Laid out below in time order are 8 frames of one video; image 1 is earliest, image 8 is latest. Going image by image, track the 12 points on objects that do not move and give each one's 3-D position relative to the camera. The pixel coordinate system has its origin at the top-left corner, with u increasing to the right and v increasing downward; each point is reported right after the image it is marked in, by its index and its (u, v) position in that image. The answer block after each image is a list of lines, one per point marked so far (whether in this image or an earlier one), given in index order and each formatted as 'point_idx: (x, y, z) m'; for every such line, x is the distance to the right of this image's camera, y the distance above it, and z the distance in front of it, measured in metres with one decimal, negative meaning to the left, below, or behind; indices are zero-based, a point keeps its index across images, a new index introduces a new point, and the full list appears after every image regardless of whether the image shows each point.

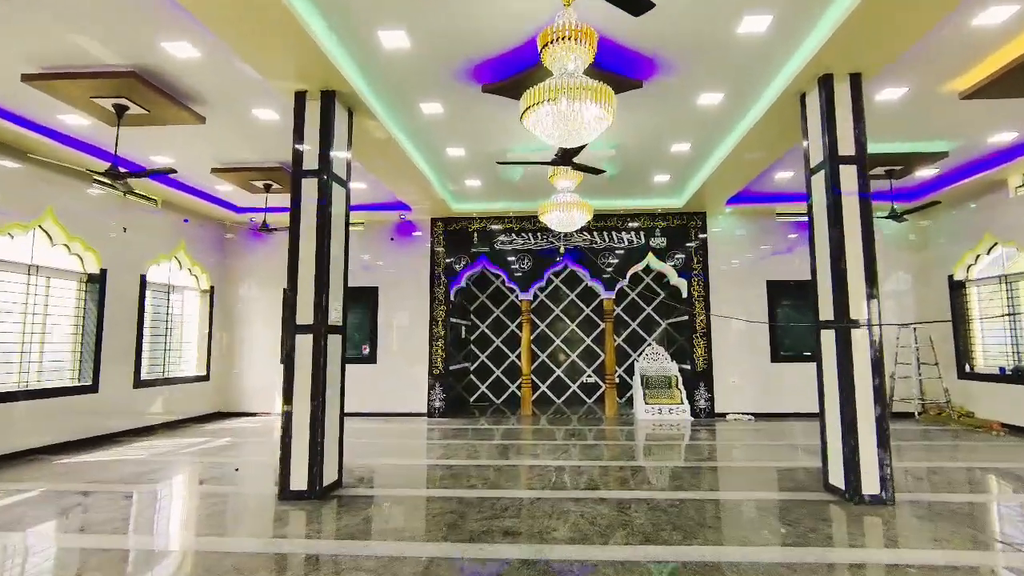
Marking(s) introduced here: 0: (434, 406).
0: (-1.0, -1.5, +7.2) m
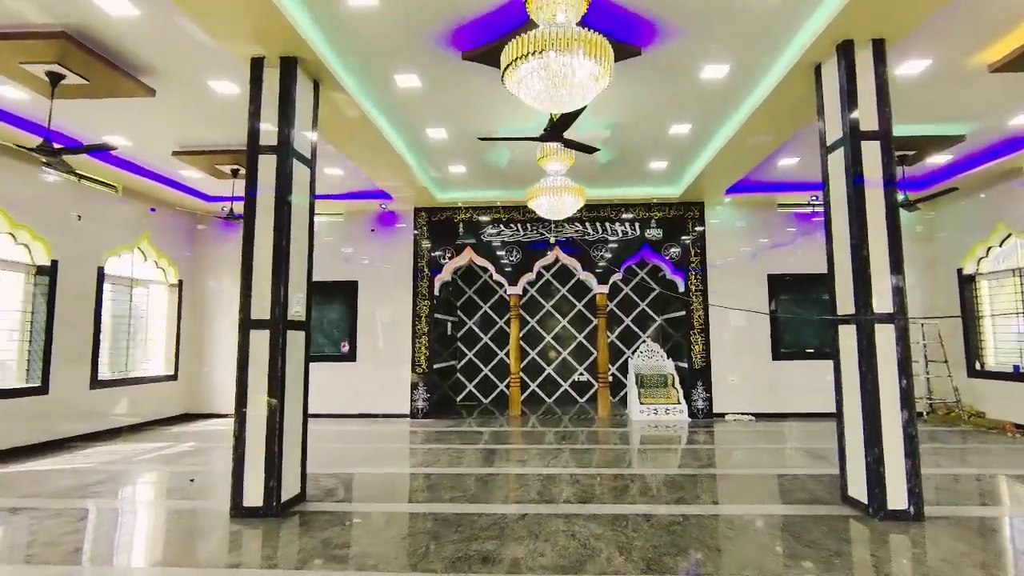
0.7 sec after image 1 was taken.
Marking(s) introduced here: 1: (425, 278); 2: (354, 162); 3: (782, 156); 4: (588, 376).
0: (-1.2, -1.5, +6.8) m
1: (-1.1, +0.1, +6.9) m
2: (-1.5, +1.2, +5.4) m
3: (+2.7, +1.3, +5.5) m
4: (+1.1, -1.2, +7.9) m
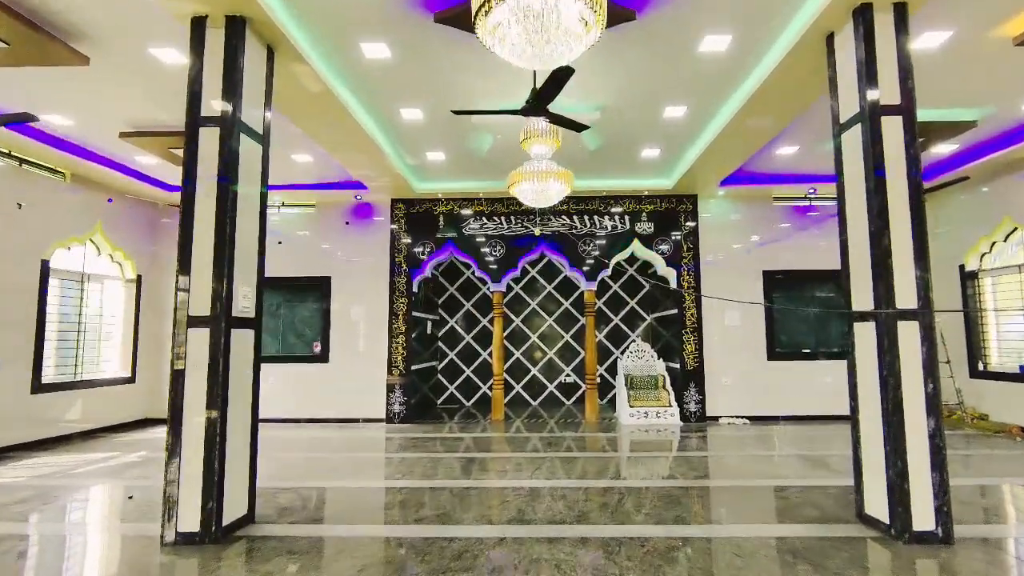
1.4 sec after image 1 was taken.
0: (-1.4, -1.4, +6.4) m
1: (-1.3, +0.2, +6.5) m
2: (-1.7, +1.2, +5.0) m
3: (+2.5, +1.3, +5.1) m
4: (+0.9, -1.2, +7.6) m
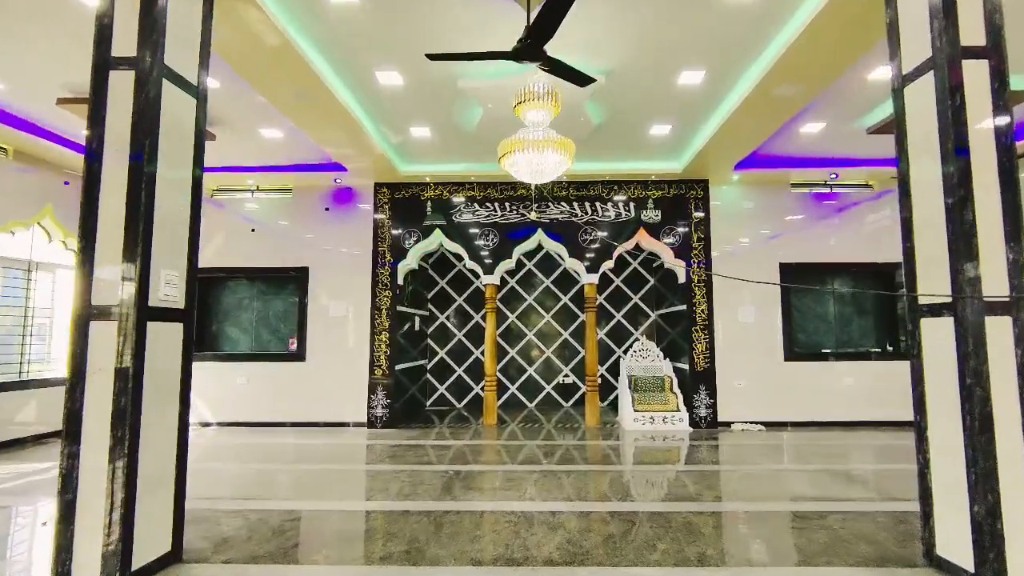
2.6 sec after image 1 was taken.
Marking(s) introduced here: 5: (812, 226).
0: (-1.4, -1.3, +5.9) m
1: (-1.4, +0.2, +6.0) m
2: (-1.7, +1.3, +4.4) m
3: (+2.4, +1.4, +4.6) m
4: (+0.8, -1.1, +7.1) m
5: (+3.3, +0.7, +6.1) m
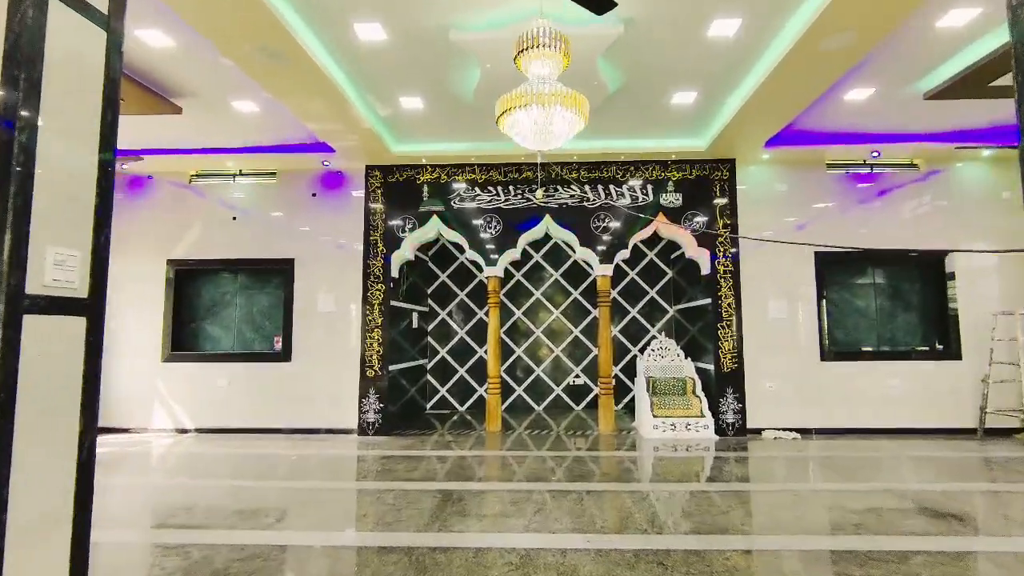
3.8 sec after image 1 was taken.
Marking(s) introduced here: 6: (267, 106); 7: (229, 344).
0: (-1.4, -1.3, +5.3) m
1: (-1.3, +0.3, +5.5) m
2: (-1.7, +1.4, +3.9) m
3: (+2.5, +1.5, +4.0) m
4: (+0.9, -1.1, +6.5) m
5: (+3.3, +0.8, +5.4) m
6: (-1.9, +1.4, +4.2) m
7: (-2.9, -0.6, +5.7) m
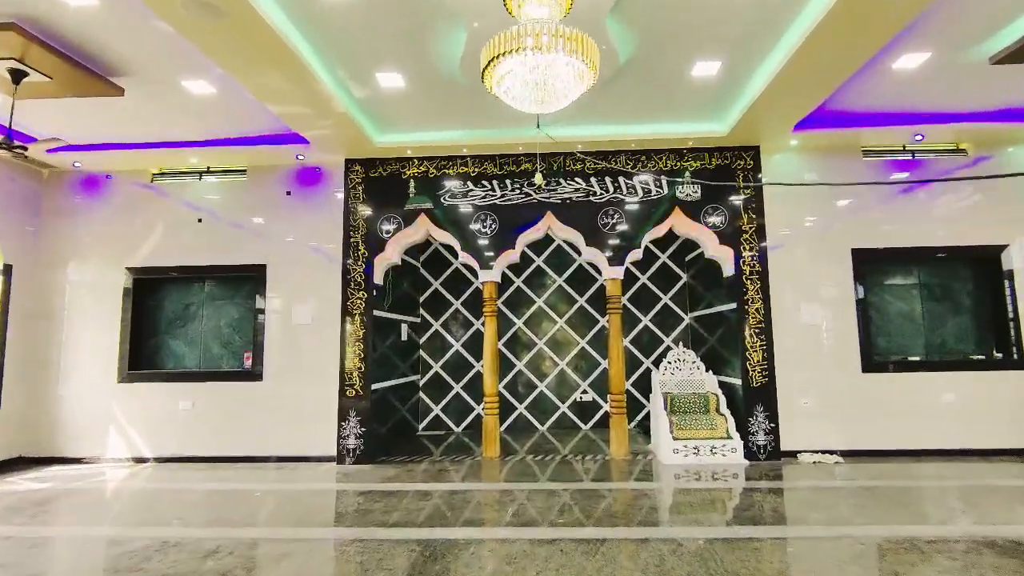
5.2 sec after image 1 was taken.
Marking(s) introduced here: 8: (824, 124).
0: (-1.4, -1.3, +4.7) m
1: (-1.3, +0.2, +4.9) m
2: (-1.7, +1.3, +3.3) m
3: (+2.4, +1.5, +3.4) m
4: (+0.9, -1.1, +5.9) m
5: (+3.3, +0.8, +4.8) m
6: (-1.9, +1.3, +3.7) m
7: (-2.9, -0.7, +5.1) m
8: (+2.5, +1.3, +4.5) m
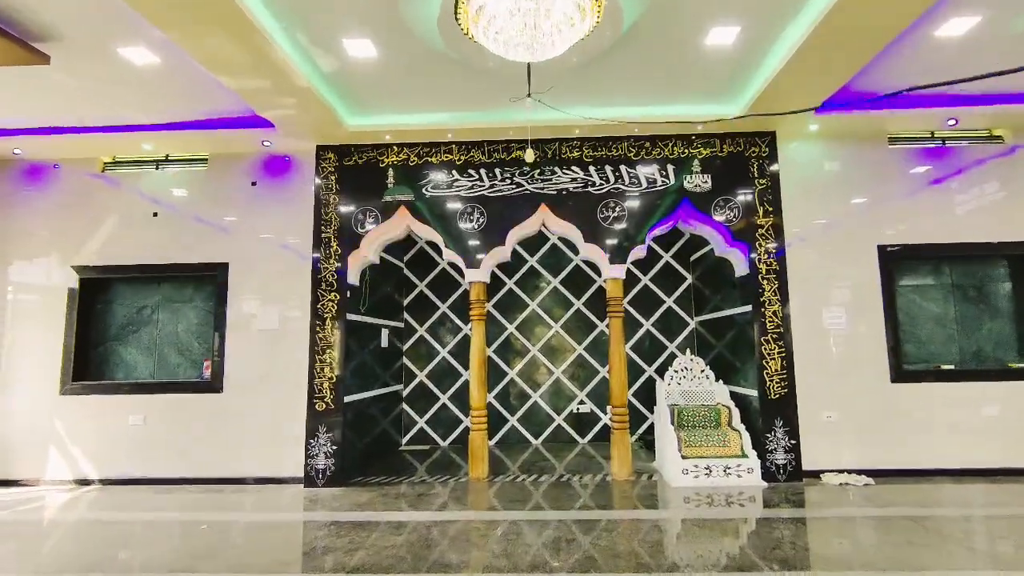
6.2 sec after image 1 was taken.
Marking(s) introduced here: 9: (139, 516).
0: (-1.5, -1.3, +4.2) m
1: (-1.4, +0.2, +4.4) m
2: (-1.8, +1.3, +2.8) m
3: (+2.4, +1.5, +3.0) m
4: (+0.8, -1.1, +5.4) m
5: (+3.2, +0.7, +4.4) m
6: (-2.0, +1.3, +3.2) m
7: (-3.0, -0.7, +4.6) m
8: (+2.4, +1.3, +4.0) m
9: (-2.5, -1.5, +3.7) m
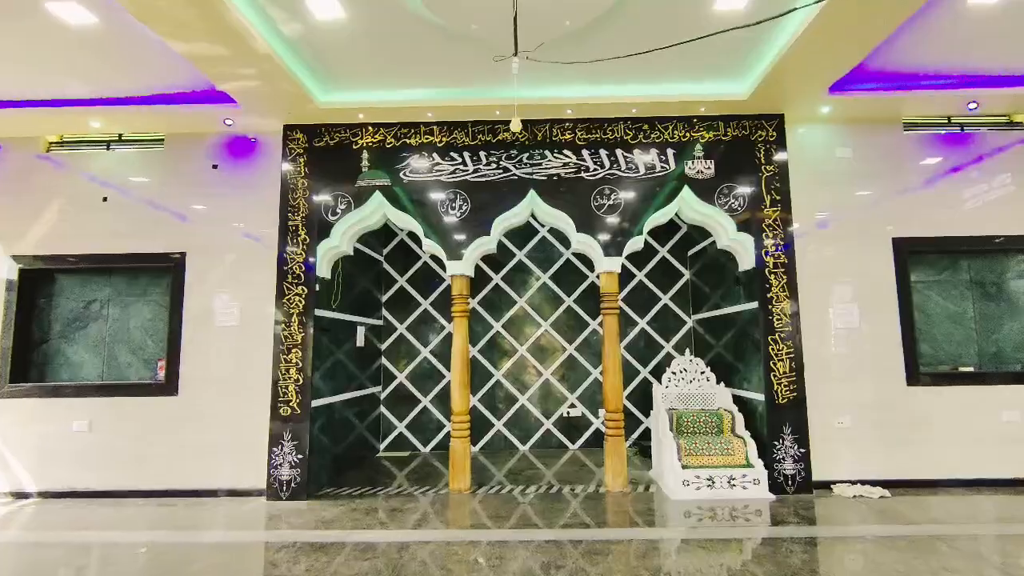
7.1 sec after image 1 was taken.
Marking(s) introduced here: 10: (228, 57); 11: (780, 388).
0: (-1.6, -1.3, +3.8) m
1: (-1.5, +0.3, +4.0) m
2: (-1.9, +1.4, +2.4) m
3: (+2.3, +1.5, +2.7) m
4: (+0.7, -1.1, +5.0) m
5: (+3.1, +0.8, +4.1) m
6: (-2.0, +1.4, +2.8) m
7: (-3.1, -0.6, +4.2) m
8: (+2.4, +1.3, +3.7) m
9: (-2.5, -1.4, +3.3) m
10: (-1.6, +1.3, +3.0) m
11: (+1.9, -0.7, +3.9) m
